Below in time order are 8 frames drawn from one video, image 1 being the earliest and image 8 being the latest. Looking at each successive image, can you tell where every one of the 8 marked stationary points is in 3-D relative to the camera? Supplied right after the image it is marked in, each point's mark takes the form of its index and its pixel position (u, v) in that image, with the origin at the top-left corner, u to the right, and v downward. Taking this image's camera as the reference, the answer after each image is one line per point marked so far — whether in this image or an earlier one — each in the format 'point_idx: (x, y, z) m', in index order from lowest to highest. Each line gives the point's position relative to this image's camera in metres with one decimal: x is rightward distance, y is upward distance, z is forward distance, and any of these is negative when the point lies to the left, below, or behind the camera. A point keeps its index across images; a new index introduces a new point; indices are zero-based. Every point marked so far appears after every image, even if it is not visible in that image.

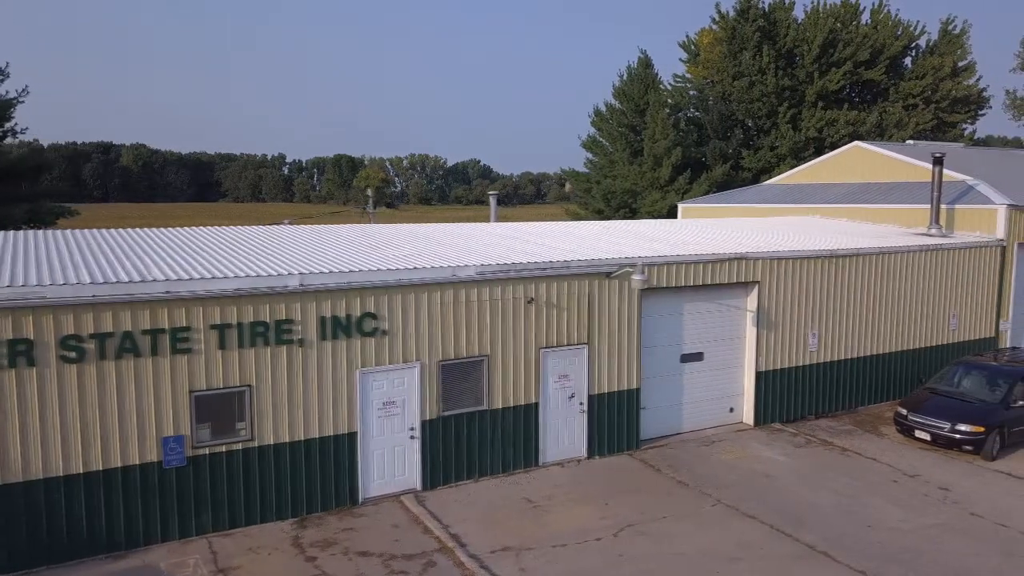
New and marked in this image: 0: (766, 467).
0: (+4.0, -2.8, +12.9) m
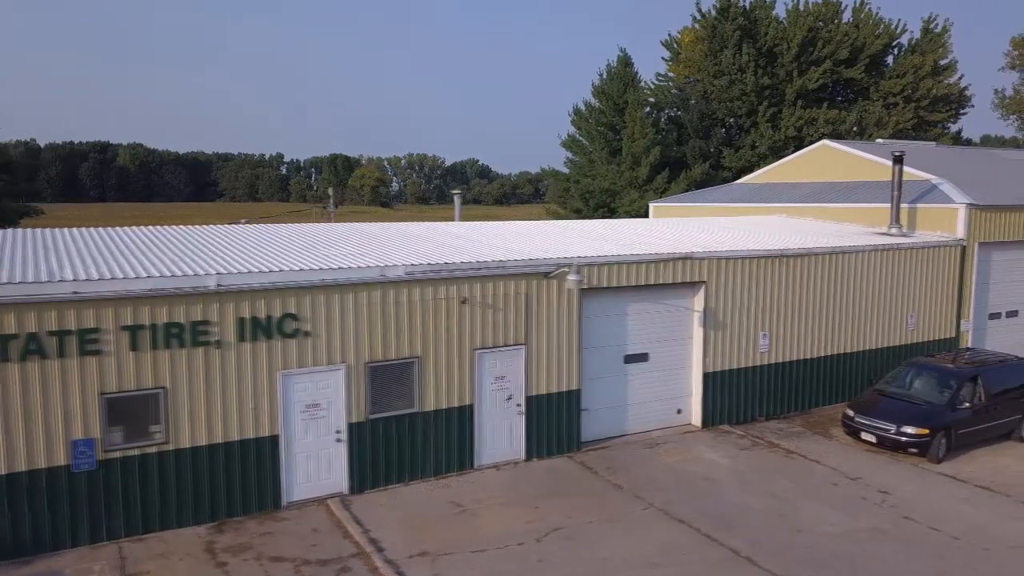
0: (+3.0, -2.8, +12.7) m
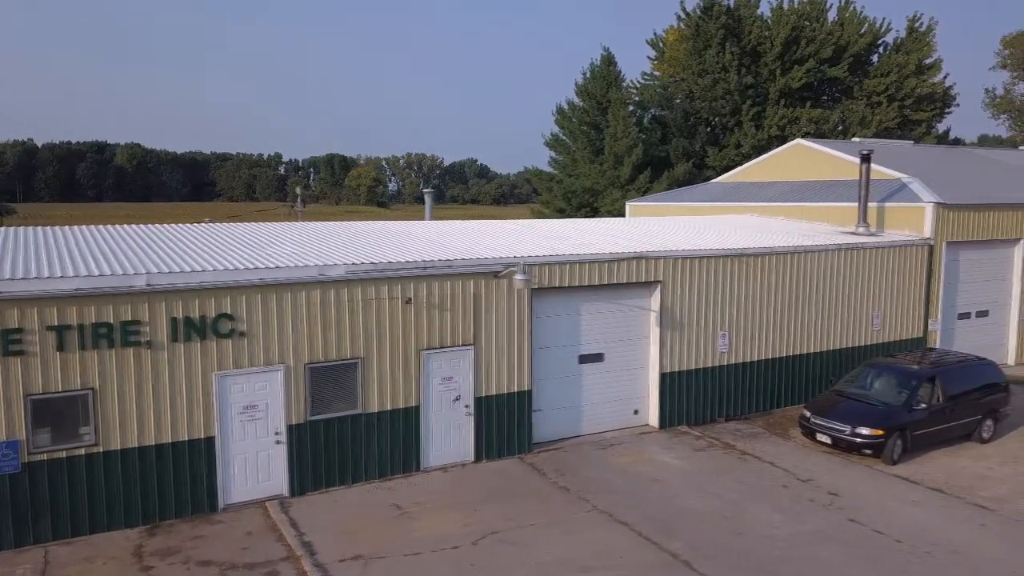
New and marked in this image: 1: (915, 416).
0: (+2.2, -2.8, +12.5) m
1: (+6.6, -2.1, +13.2) m
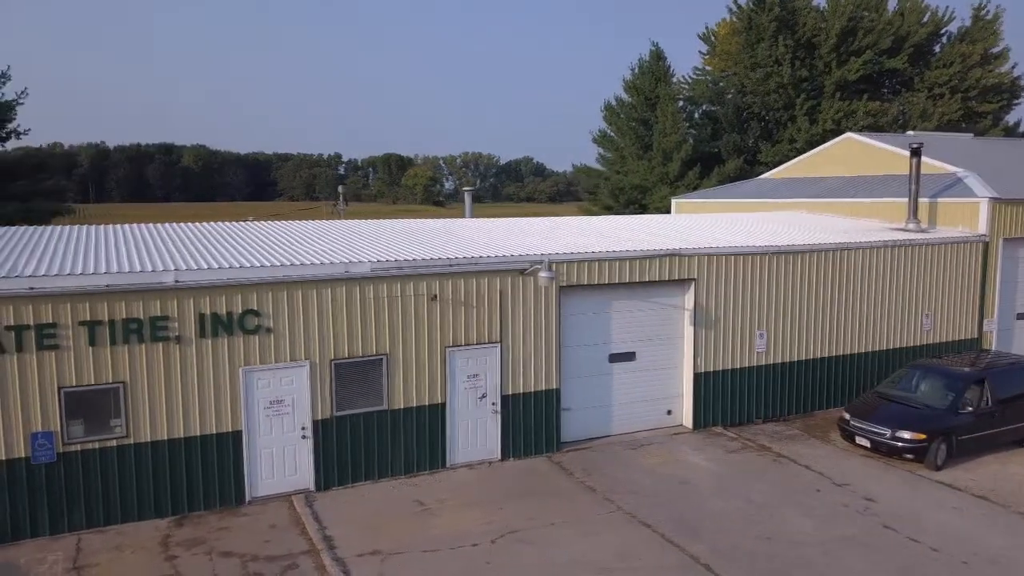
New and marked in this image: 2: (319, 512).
0: (+2.6, -2.8, +12.3) m
1: (+7.0, -2.1, +12.7) m
2: (-2.5, -3.0, +10.7) m
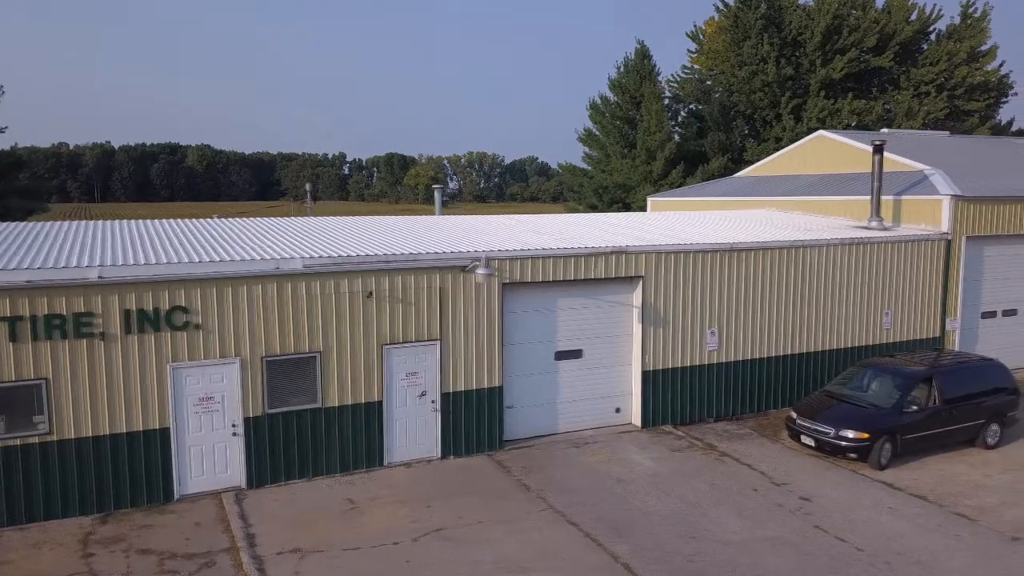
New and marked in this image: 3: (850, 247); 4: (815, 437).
0: (+1.7, -2.8, +12.2) m
1: (+6.1, -2.0, +12.5) m
2: (-3.5, -2.9, +10.6) m
3: (+6.7, +0.8, +15.9) m
4: (+4.8, -2.3, +12.7) m
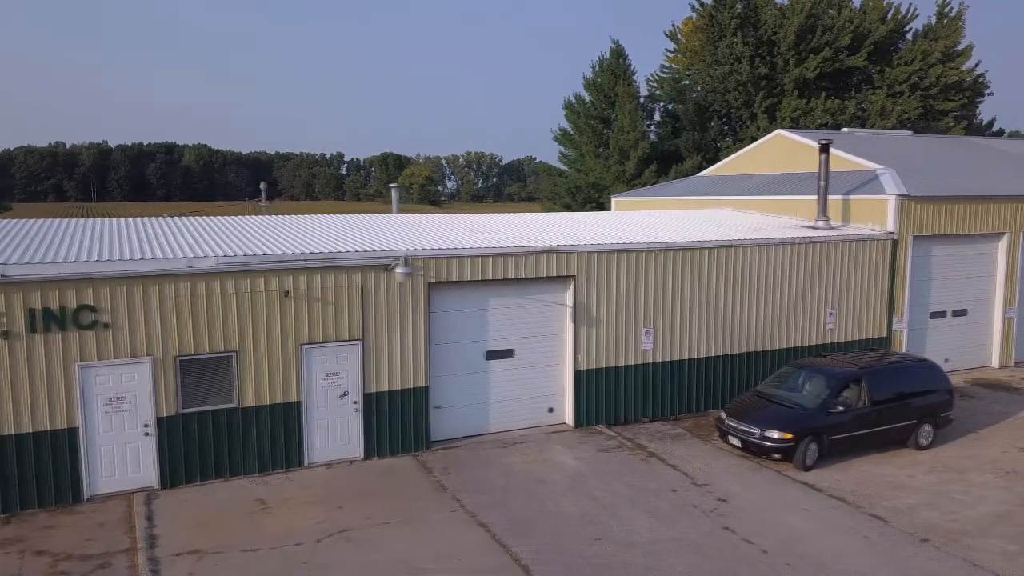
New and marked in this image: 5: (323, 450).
0: (+0.5, -2.7, +12.1) m
1: (+5.0, -2.0, +12.5) m
2: (-4.7, -2.9, +10.5) m
3: (+5.5, +0.8, +15.8) m
4: (+3.6, -2.3, +12.6) m
5: (-2.8, -2.4, +12.1) m
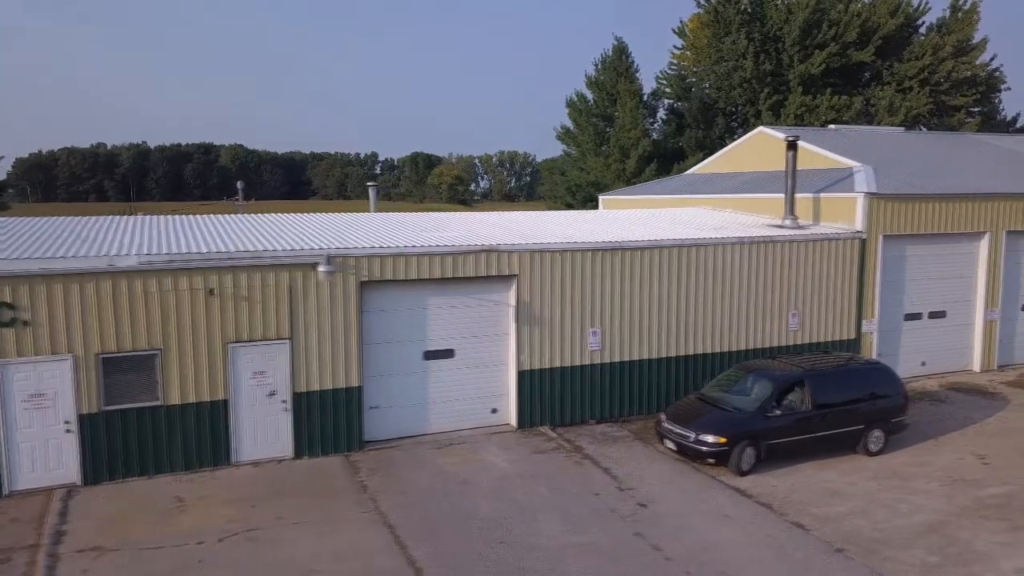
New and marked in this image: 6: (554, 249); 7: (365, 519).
0: (-0.5, -2.7, +12.0) m
1: (+3.9, -2.0, +12.1) m
2: (-5.8, -2.9, +10.6) m
3: (+4.6, +0.8, +15.4) m
4: (+2.6, -2.3, +12.4) m
5: (-3.9, -2.4, +12.1) m
6: (+0.7, +0.7, +13.8) m
7: (-1.9, -3.0, +10.4) m
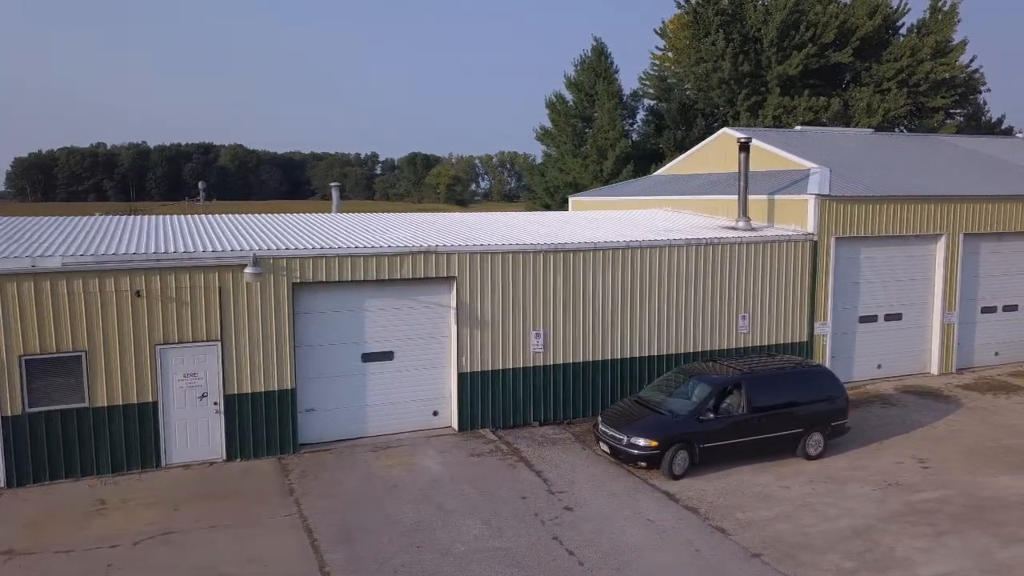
0: (-1.6, -2.8, +11.9) m
1: (+2.9, -2.1, +12.0) m
2: (-6.8, -2.9, +10.5) m
3: (+3.6, +0.8, +15.4) m
4: (+1.5, -2.4, +12.3) m
5: (-4.9, -2.4, +12.0) m
6: (-0.3, +0.6, +13.8) m
7: (-2.9, -3.0, +10.3) m
